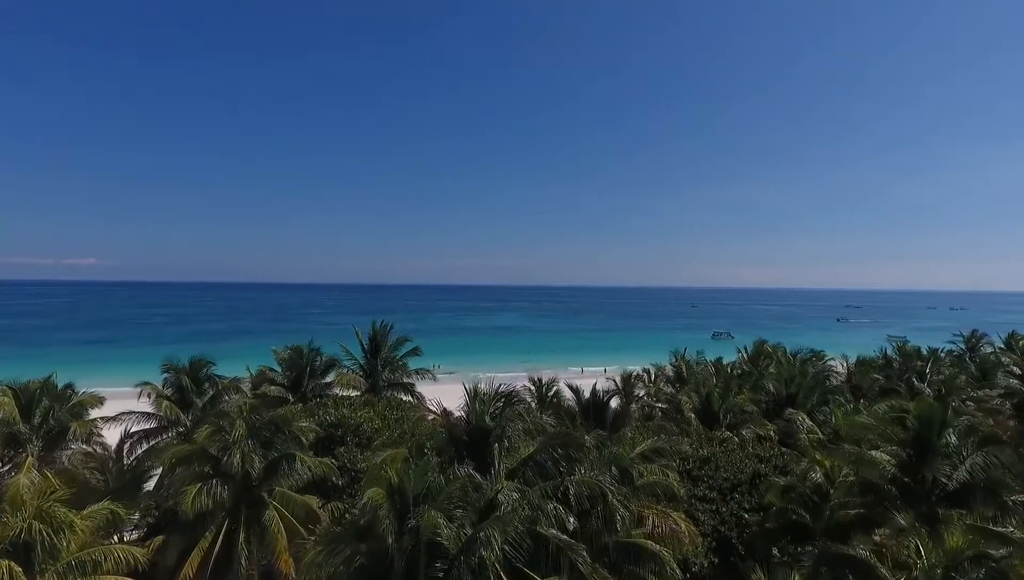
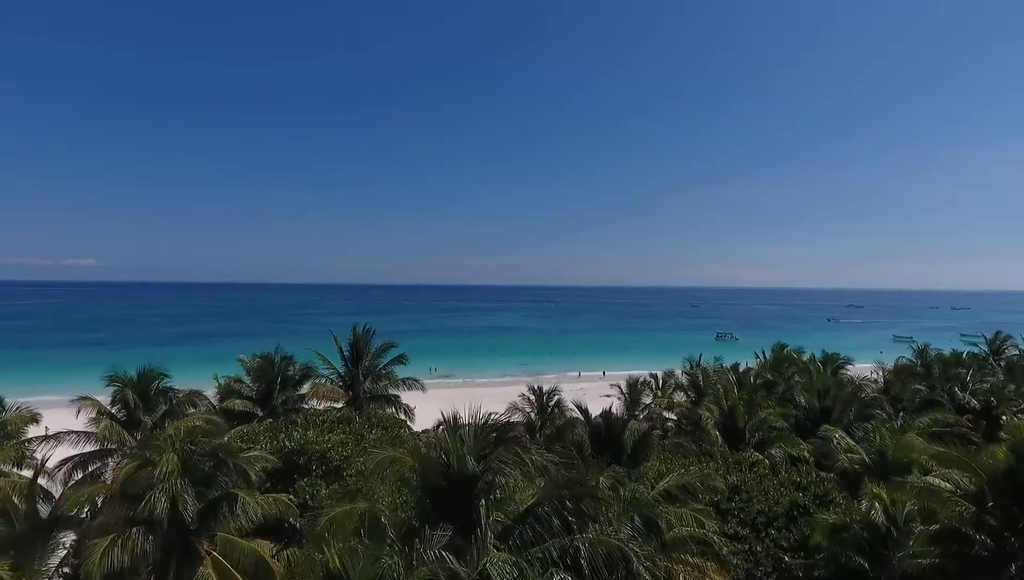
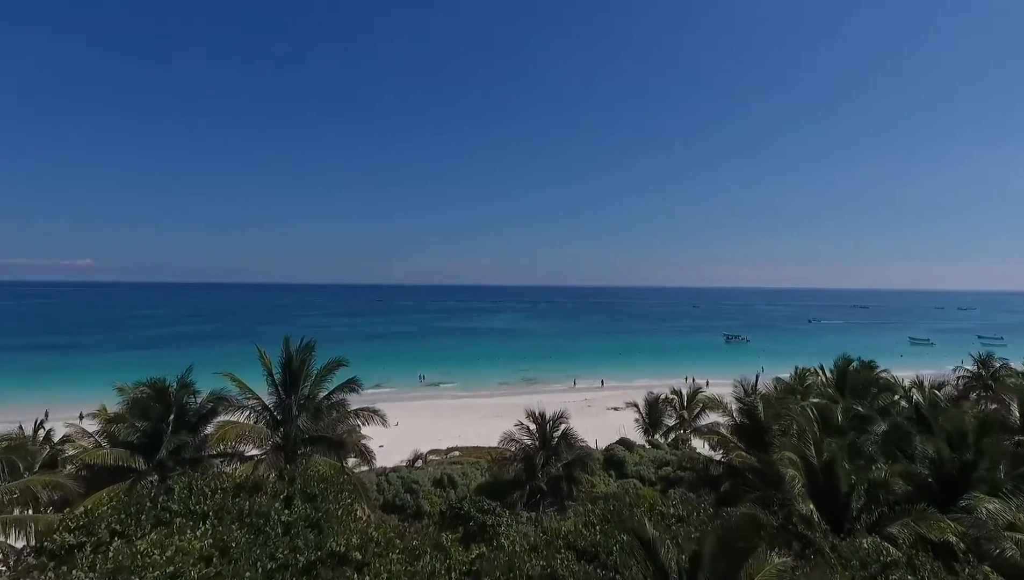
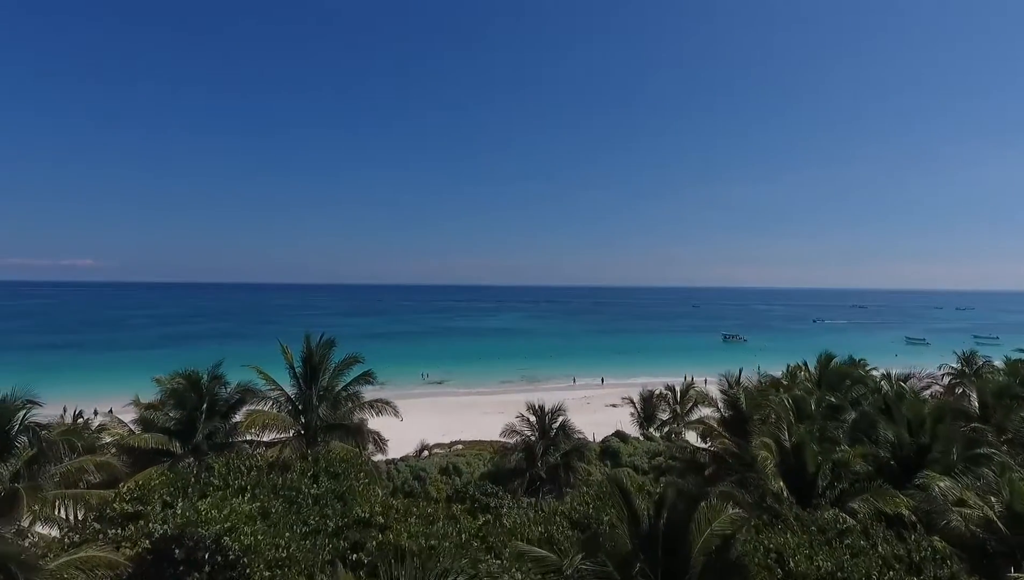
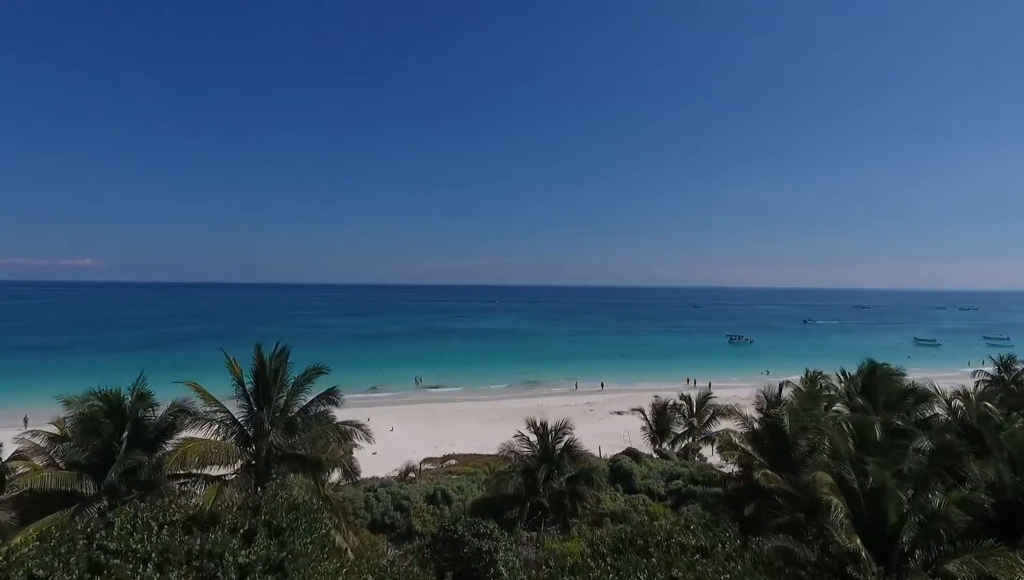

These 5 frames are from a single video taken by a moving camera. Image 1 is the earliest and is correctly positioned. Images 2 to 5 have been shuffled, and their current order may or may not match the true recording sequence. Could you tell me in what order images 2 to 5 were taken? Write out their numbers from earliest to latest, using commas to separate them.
2, 4, 3, 5
